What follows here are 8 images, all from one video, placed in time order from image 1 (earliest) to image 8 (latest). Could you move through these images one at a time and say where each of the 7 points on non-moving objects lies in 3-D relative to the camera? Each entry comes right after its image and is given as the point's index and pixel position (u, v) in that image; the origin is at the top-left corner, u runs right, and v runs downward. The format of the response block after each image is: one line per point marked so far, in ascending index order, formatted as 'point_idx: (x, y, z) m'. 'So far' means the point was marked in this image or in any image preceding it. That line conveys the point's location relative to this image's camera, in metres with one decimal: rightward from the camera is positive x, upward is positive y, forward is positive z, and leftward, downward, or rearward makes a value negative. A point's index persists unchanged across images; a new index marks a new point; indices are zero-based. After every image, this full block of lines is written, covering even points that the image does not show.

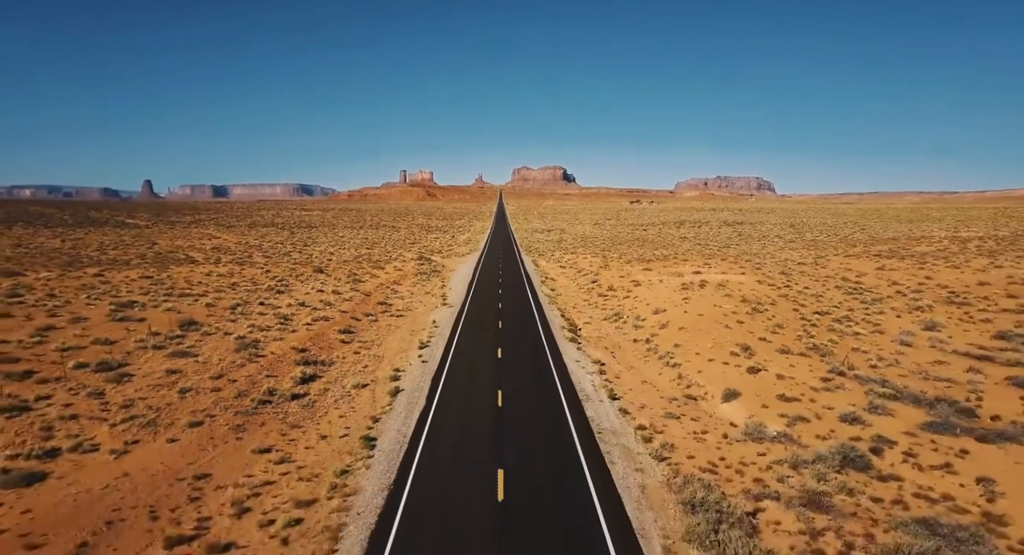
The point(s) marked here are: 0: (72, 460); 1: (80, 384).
0: (-12.1, -4.9, +14.4) m
1: (-15.6, -3.8, +19.0) m
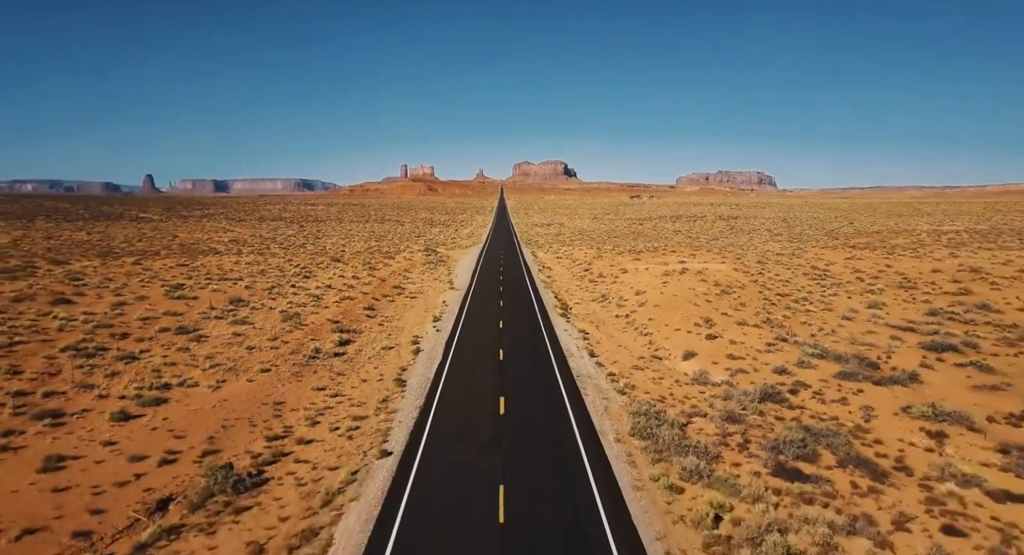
0: (-12.2, -4.1, +19.4) m
1: (-15.6, -2.9, +23.9) m
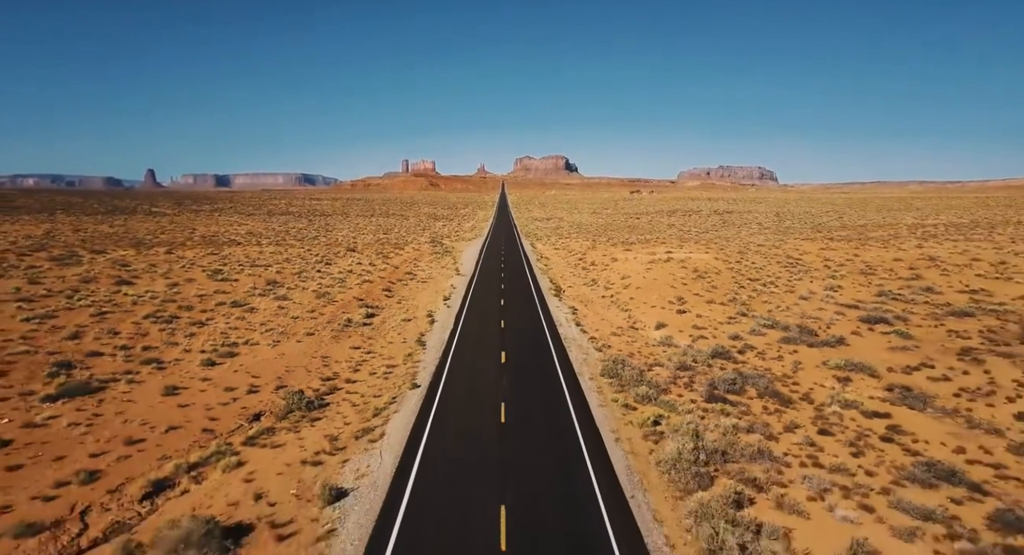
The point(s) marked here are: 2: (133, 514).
0: (-12.3, -3.2, +24.3) m
1: (-15.6, -1.9, +28.9) m
2: (-9.3, -5.8, +12.9) m
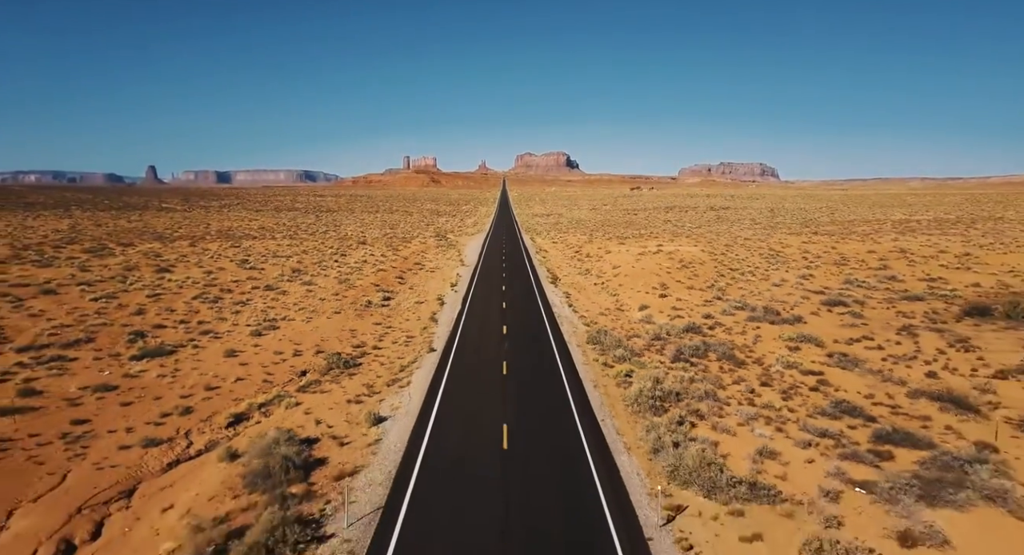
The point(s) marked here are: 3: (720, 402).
0: (-12.2, -2.3, +28.4) m
1: (-15.6, -1.1, +32.9) m
2: (-9.3, -5.0, +16.9) m
3: (+7.3, -4.3, +18.1) m
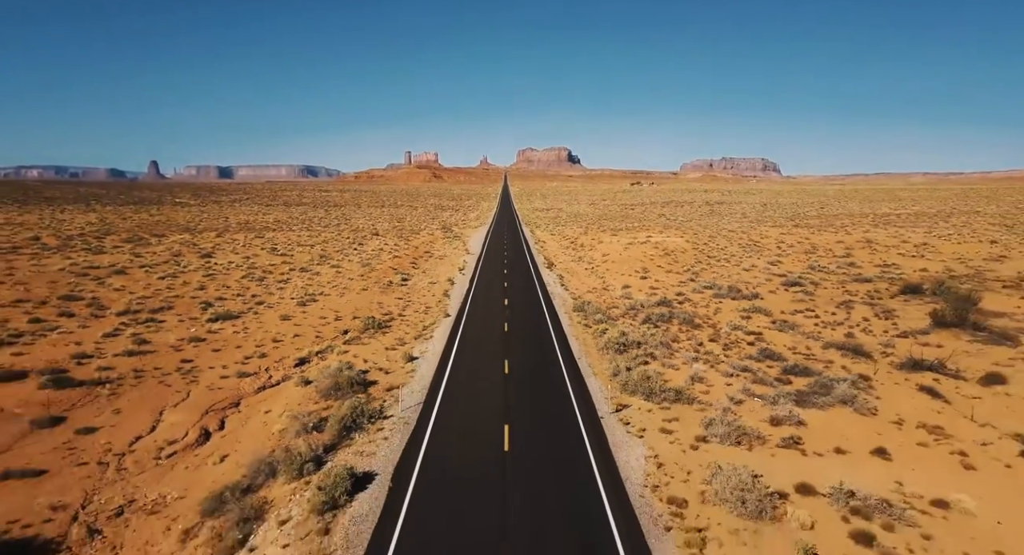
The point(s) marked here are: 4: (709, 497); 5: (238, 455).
0: (-12.2, -1.2, +34.0) m
1: (-15.6, +0.1, +38.5) m
2: (-9.4, -4.0, +22.5) m
3: (+7.3, -3.3, +23.7) m
4: (+4.5, -5.0, +12.2) m
5: (-8.3, -5.4, +15.8) m
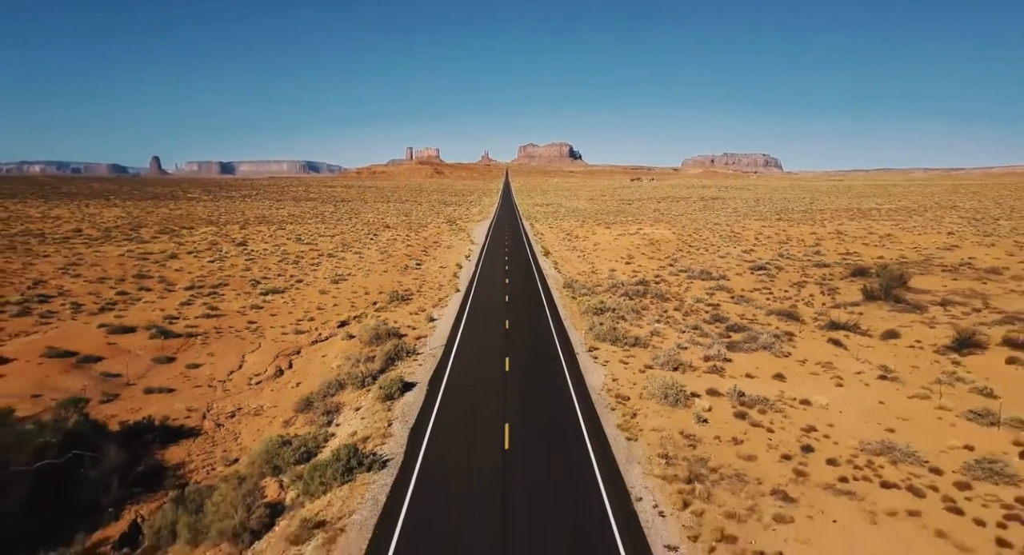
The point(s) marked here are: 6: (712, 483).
0: (-12.2, +0.1, +39.7) m
1: (-15.6, +1.5, +44.3) m
2: (-9.4, -2.8, +28.3) m
3: (+7.3, -2.1, +29.4) m
4: (+4.5, -3.9, +17.9) m
5: (-8.3, -4.3, +21.6) m
6: (+5.0, -5.0, +13.0) m
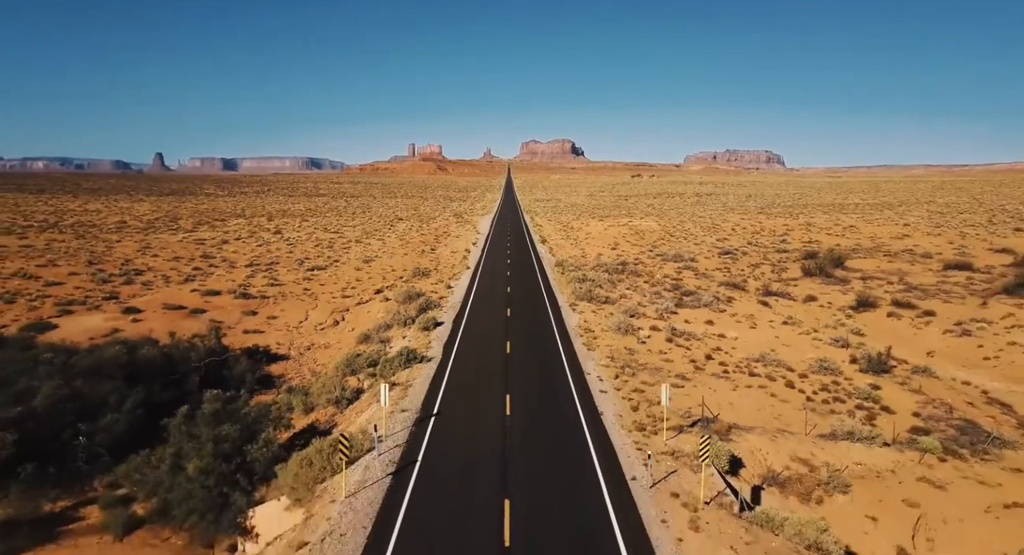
0: (-12.1, +1.8, +47.2) m
1: (-15.5, +3.1, +51.7) m
2: (-9.3, -1.2, +35.8) m
3: (+7.3, -0.5, +36.8) m
4: (+4.5, -2.4, +25.4) m
5: (-8.3, -2.7, +29.1) m
6: (+4.9, -3.5, +20.4) m
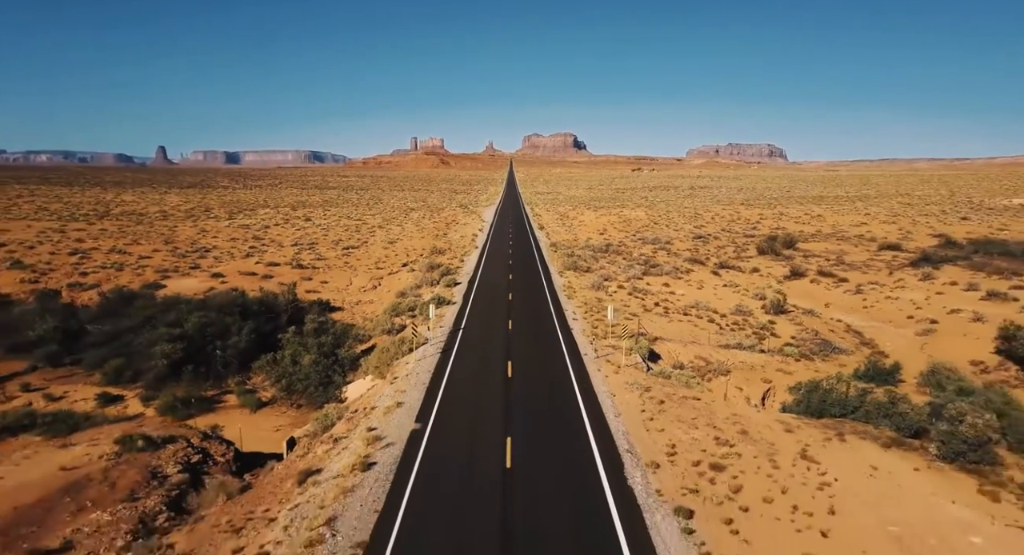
0: (-12.0, +3.9, +55.3) m
1: (-15.3, +5.3, +59.9) m
2: (-9.2, +0.8, +43.9) m
3: (+7.5, +1.5, +44.9) m
4: (+4.6, -0.6, +33.5) m
5: (-8.2, -0.8, +37.2) m
6: (+5.0, -1.8, +28.6) m
